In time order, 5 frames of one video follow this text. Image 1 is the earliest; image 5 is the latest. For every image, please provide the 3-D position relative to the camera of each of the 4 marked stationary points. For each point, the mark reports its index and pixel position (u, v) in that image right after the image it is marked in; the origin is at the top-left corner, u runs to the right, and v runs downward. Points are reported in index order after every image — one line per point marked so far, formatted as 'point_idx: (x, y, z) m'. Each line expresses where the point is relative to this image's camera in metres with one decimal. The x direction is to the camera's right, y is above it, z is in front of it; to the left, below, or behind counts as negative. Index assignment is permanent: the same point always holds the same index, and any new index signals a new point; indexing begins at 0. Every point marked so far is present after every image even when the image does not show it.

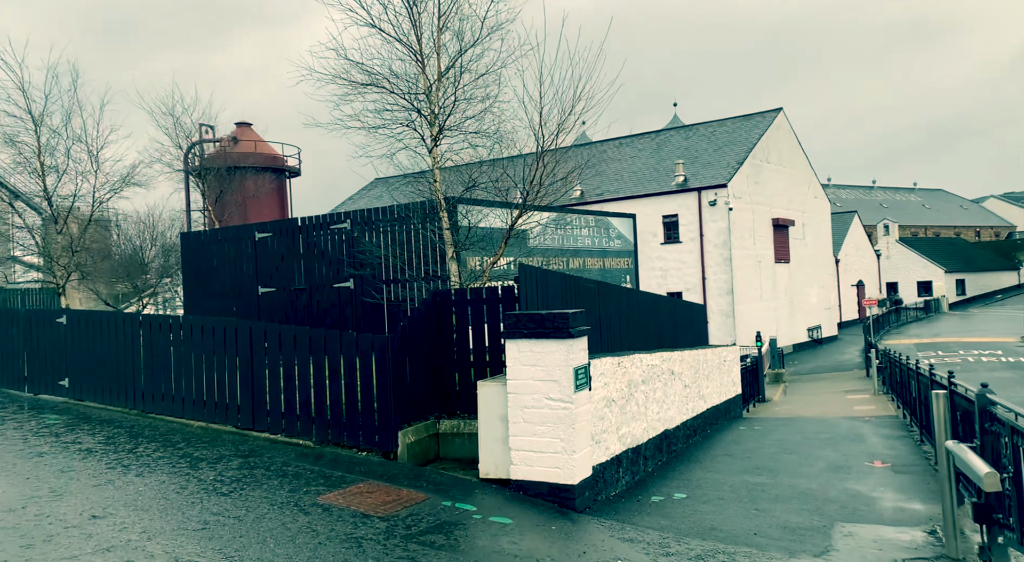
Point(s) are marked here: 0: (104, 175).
0: (-8.9, +2.3, +16.0) m
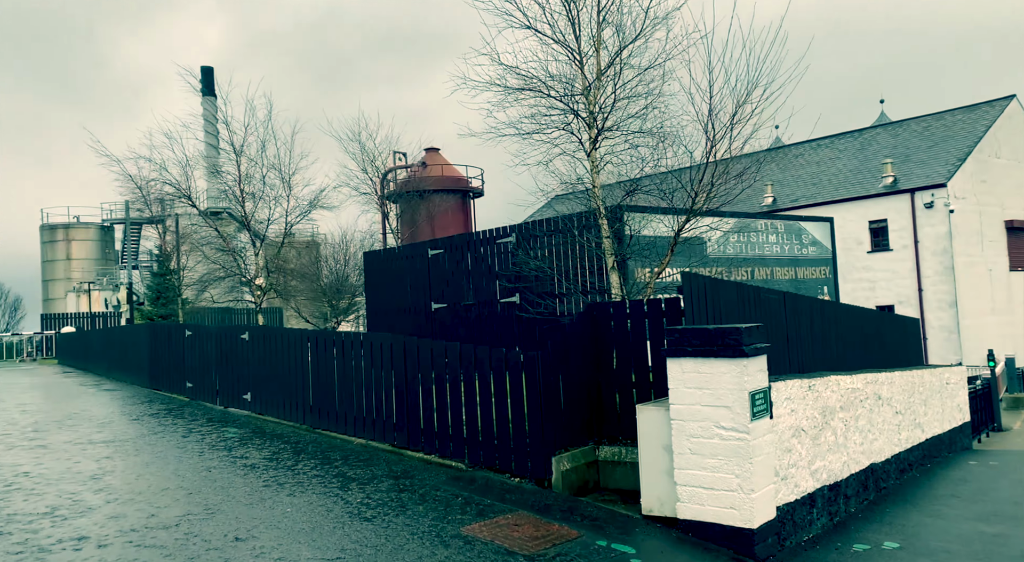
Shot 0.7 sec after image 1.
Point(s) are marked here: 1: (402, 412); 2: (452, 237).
0: (-5.1, +1.9, +17.2) m
1: (-1.2, -1.5, +8.4) m
2: (-1.2, +0.9, +14.8) m
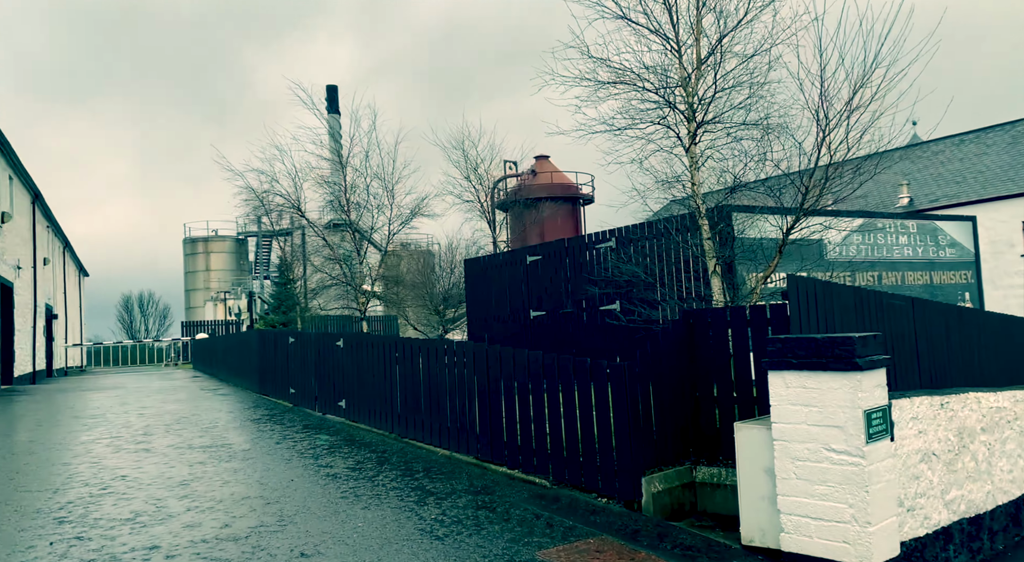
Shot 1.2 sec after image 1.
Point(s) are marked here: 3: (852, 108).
0: (-2.7, +1.7, +17.4) m
1: (-0.3, -1.6, +8.1) m
2: (+0.7, +0.7, +14.4) m
3: (+3.7, +1.9, +8.1) m
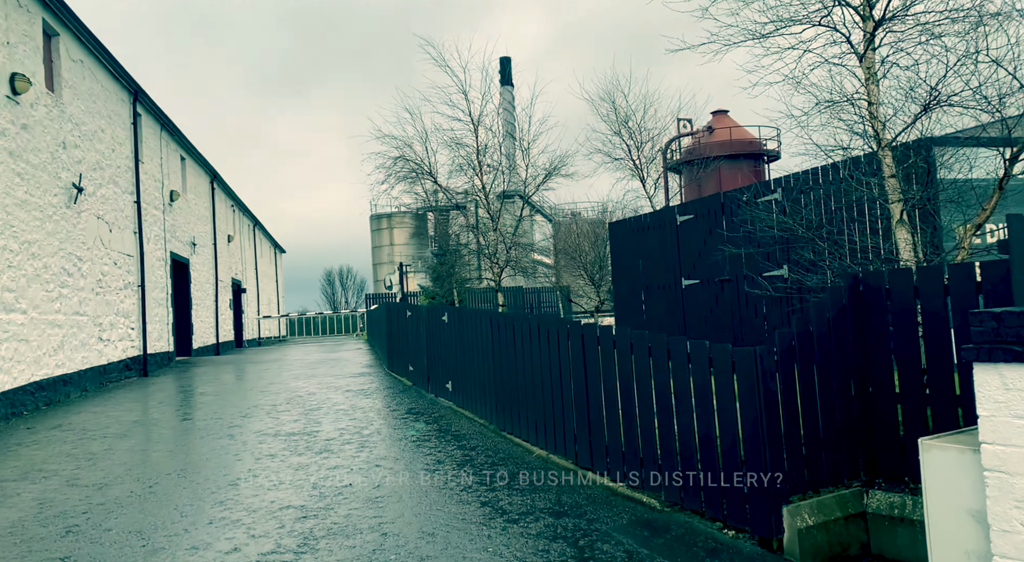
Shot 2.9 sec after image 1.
0: (+0.5, +2.4, +16.0) m
1: (+0.7, -1.2, +6.5) m
2: (+3.1, +1.4, +12.3) m
3: (+4.5, +2.3, +5.4) m
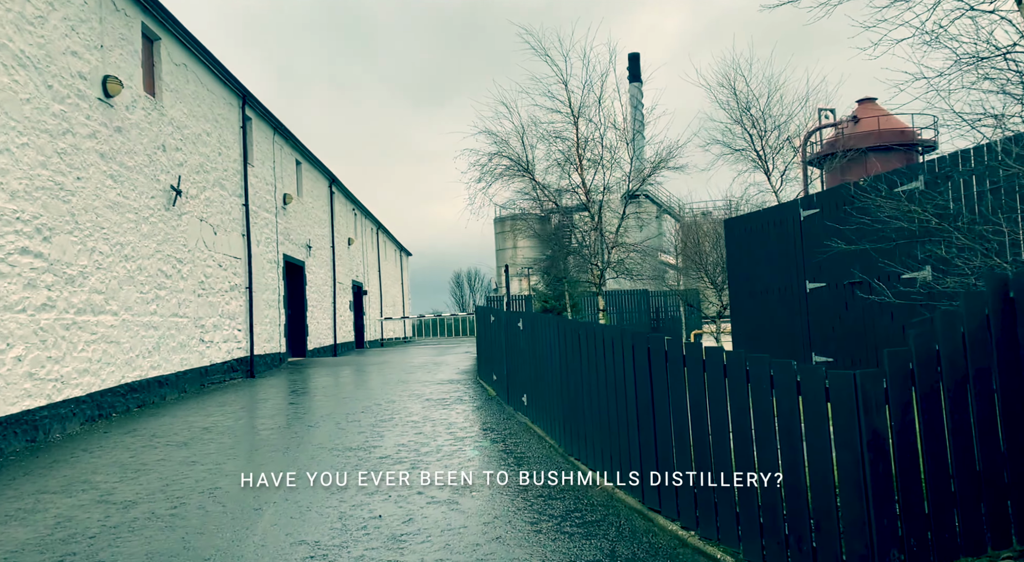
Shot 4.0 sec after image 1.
0: (+2.6, +2.4, +14.8) m
1: (+1.1, -1.3, +5.4) m
2: (+4.6, +1.3, +10.7) m
3: (+4.6, +2.3, +3.7) m
